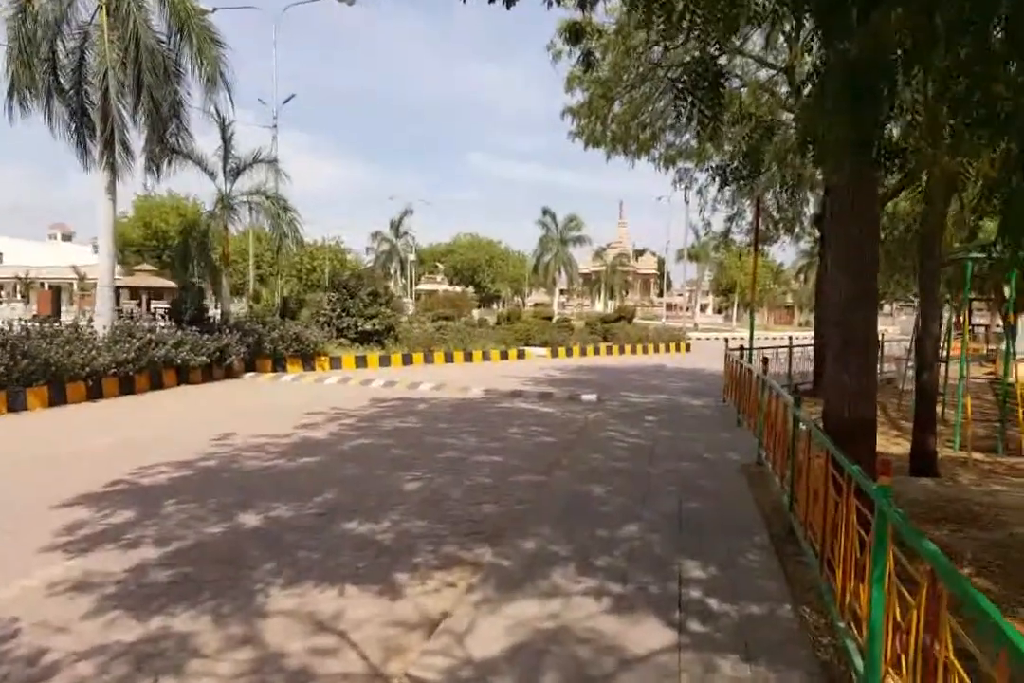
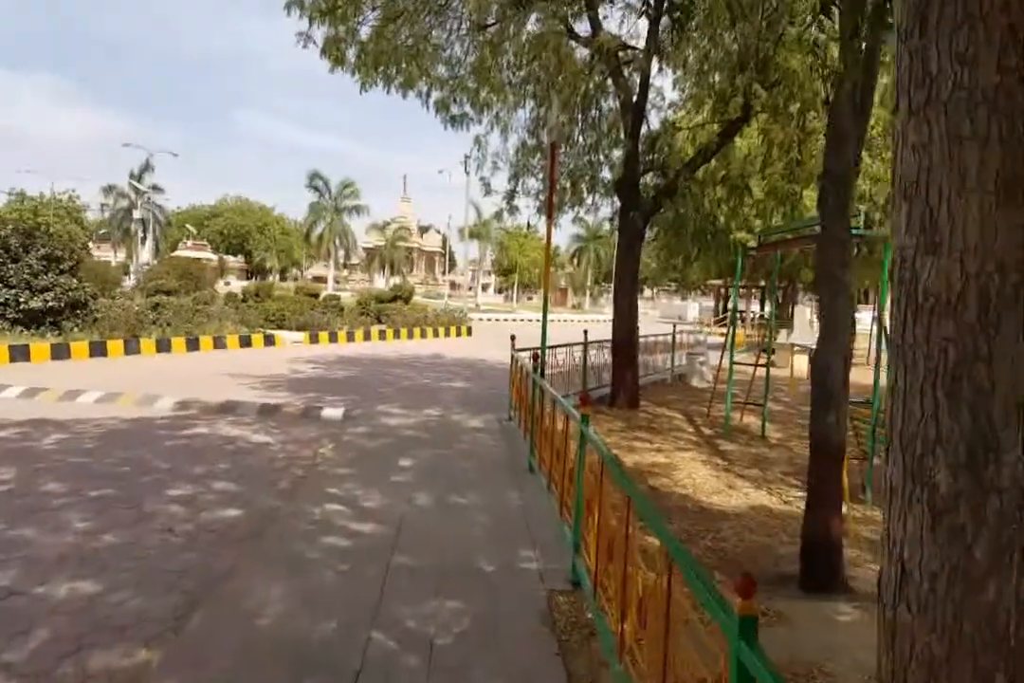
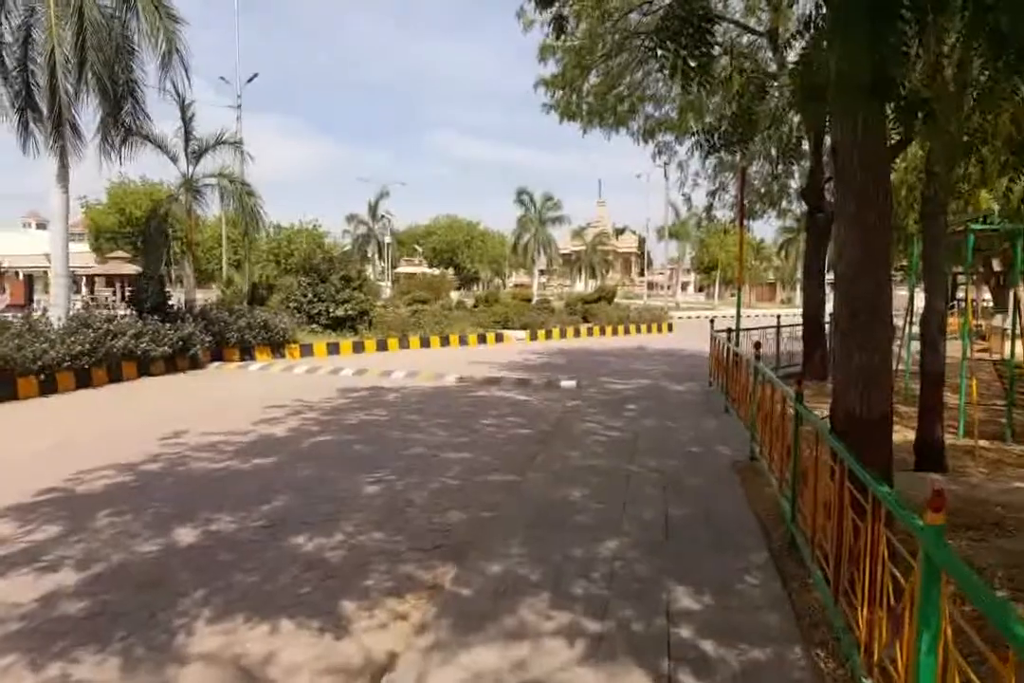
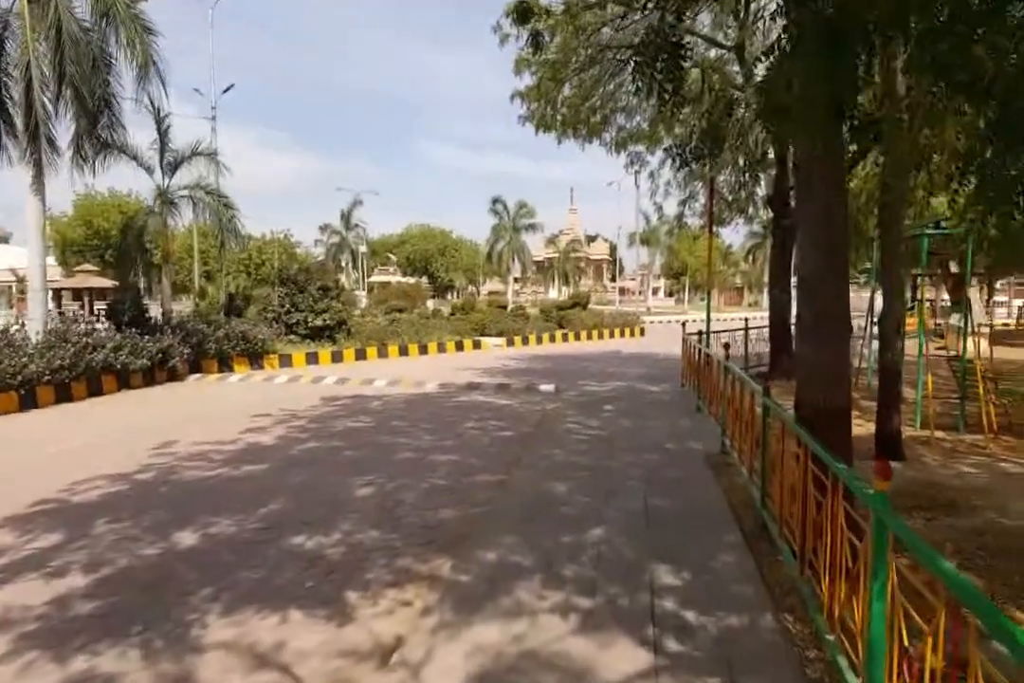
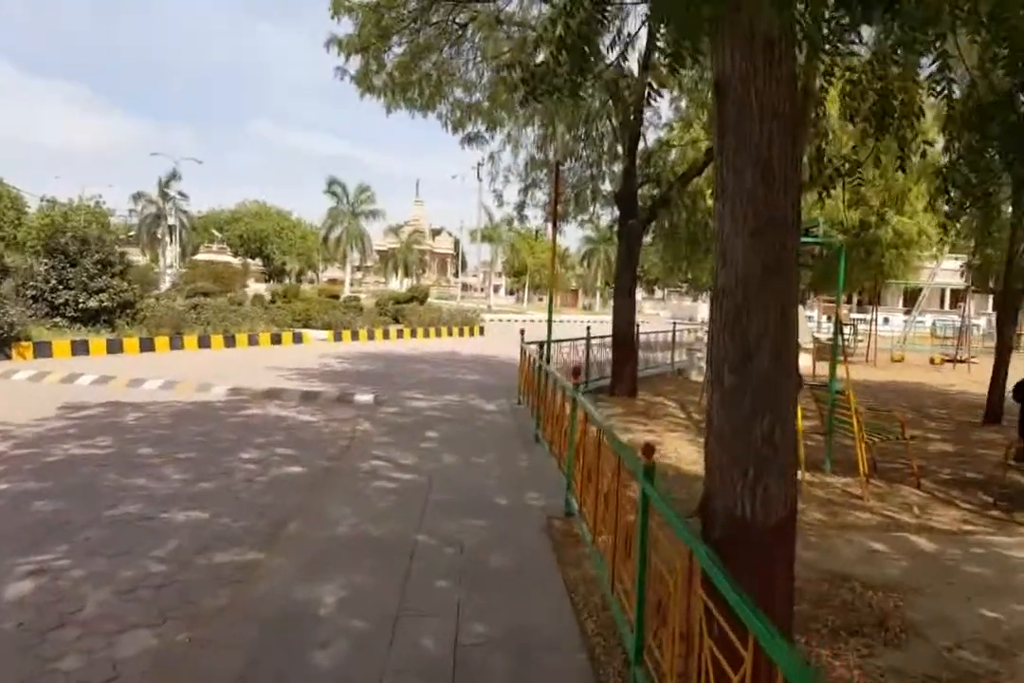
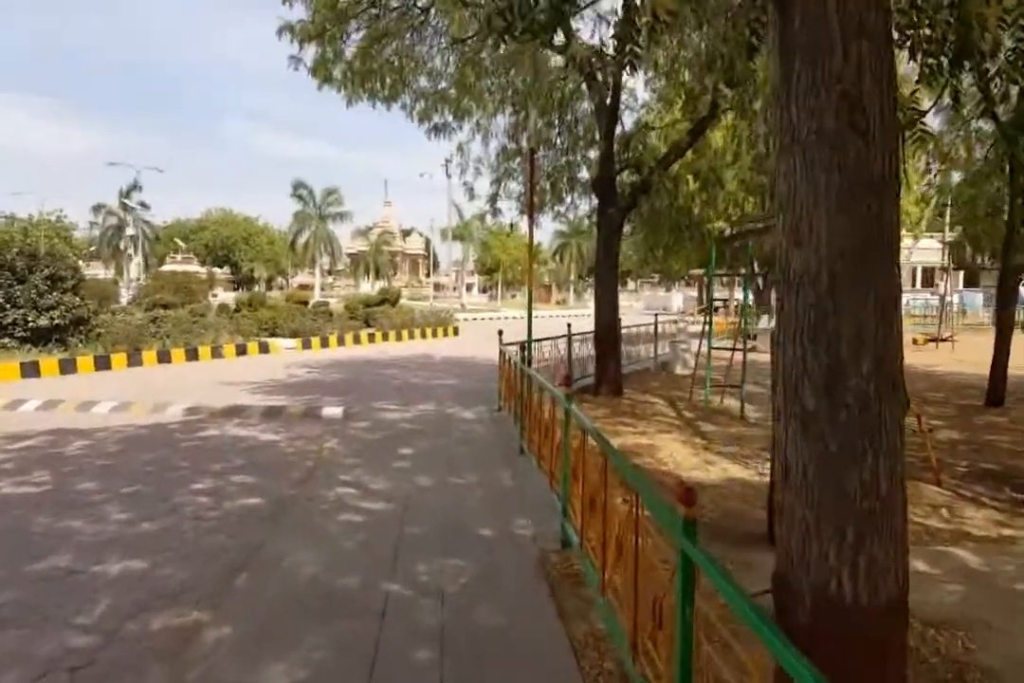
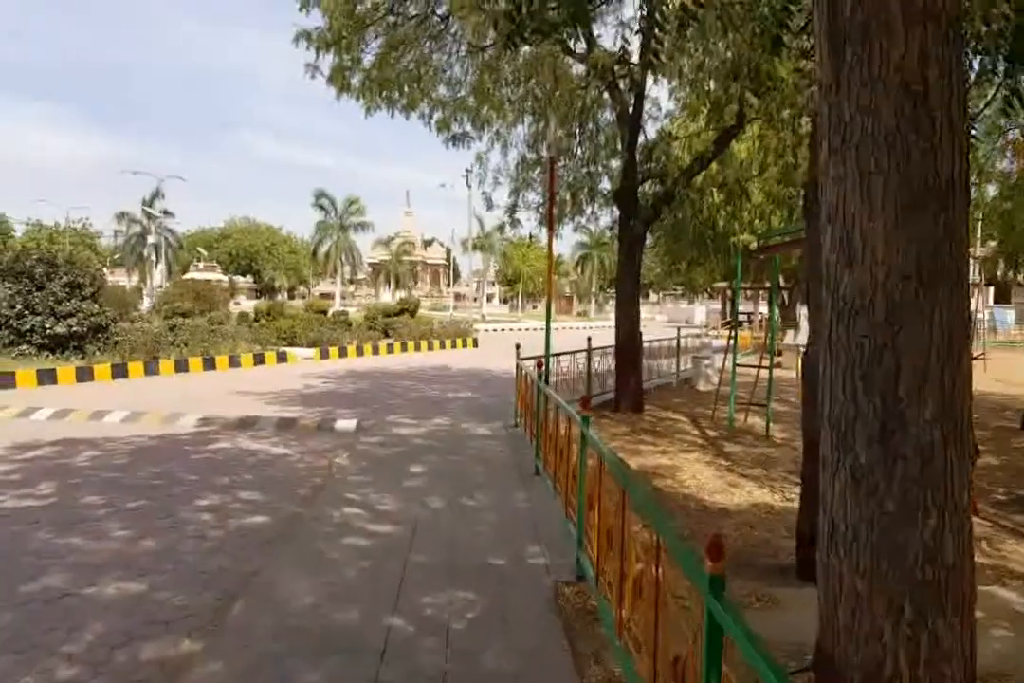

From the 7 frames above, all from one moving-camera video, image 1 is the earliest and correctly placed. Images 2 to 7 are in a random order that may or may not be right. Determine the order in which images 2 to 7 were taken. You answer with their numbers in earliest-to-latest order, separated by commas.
4, 3, 5, 6, 7, 2
